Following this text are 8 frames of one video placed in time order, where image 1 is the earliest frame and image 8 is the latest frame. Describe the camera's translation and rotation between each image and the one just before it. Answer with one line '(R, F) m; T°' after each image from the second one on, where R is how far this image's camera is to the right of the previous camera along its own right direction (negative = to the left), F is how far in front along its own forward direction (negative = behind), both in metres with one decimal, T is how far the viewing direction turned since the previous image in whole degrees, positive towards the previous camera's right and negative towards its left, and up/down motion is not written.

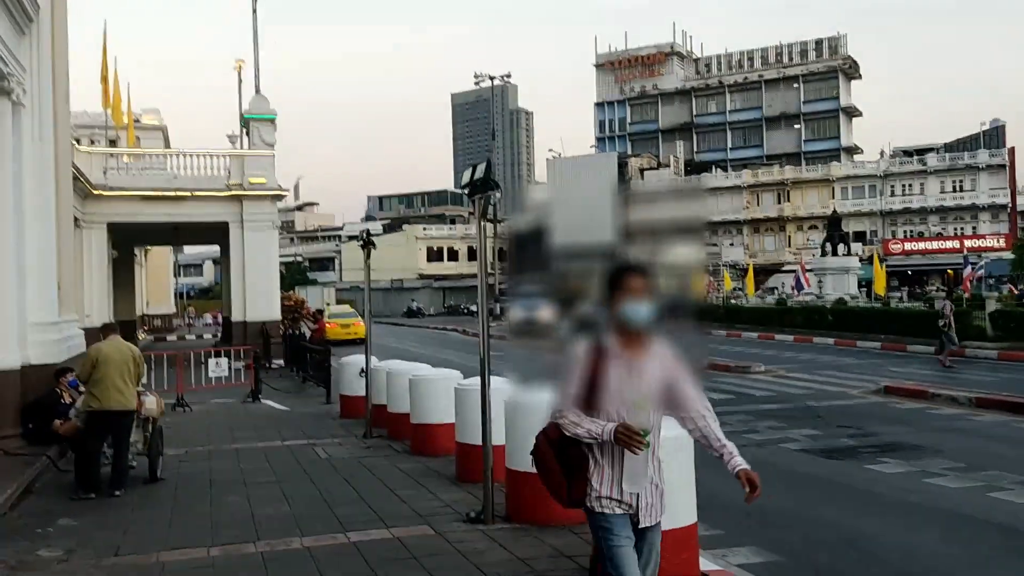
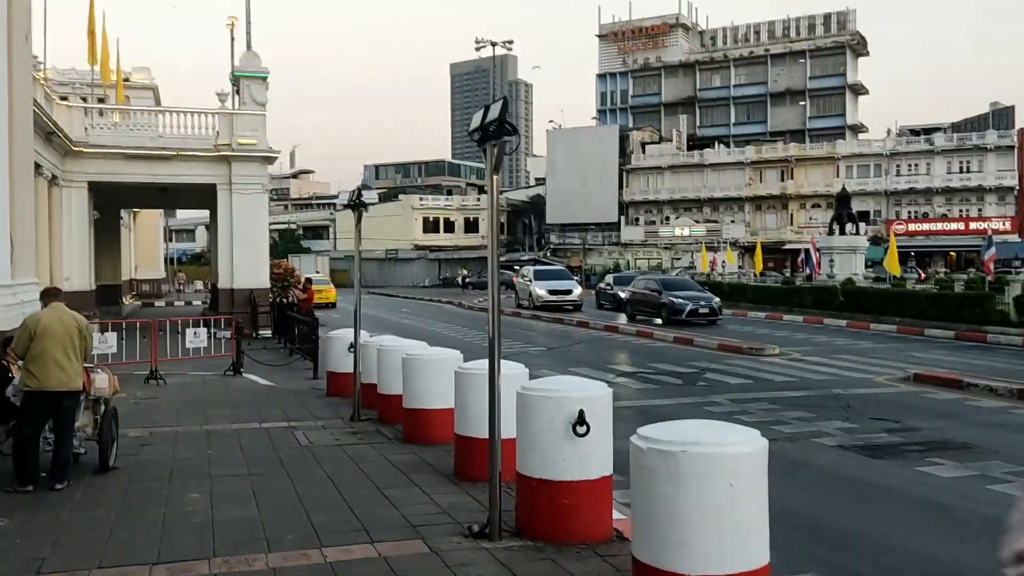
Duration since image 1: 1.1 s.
(-0.1, +1.2) m; 0°
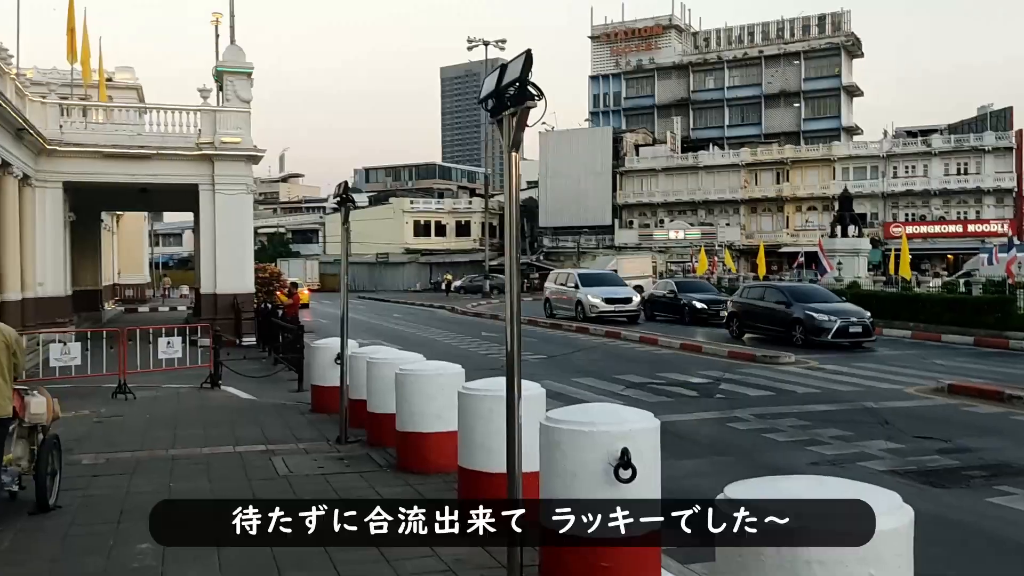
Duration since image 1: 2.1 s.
(-0.2, +1.2) m; +1°
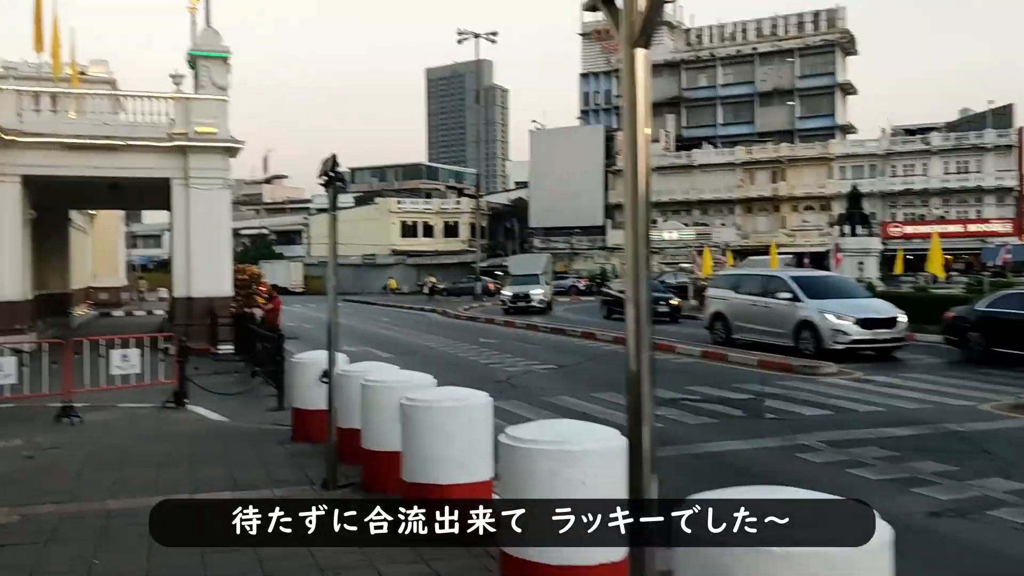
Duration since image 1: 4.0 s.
(-0.4, +2.0) m; +1°
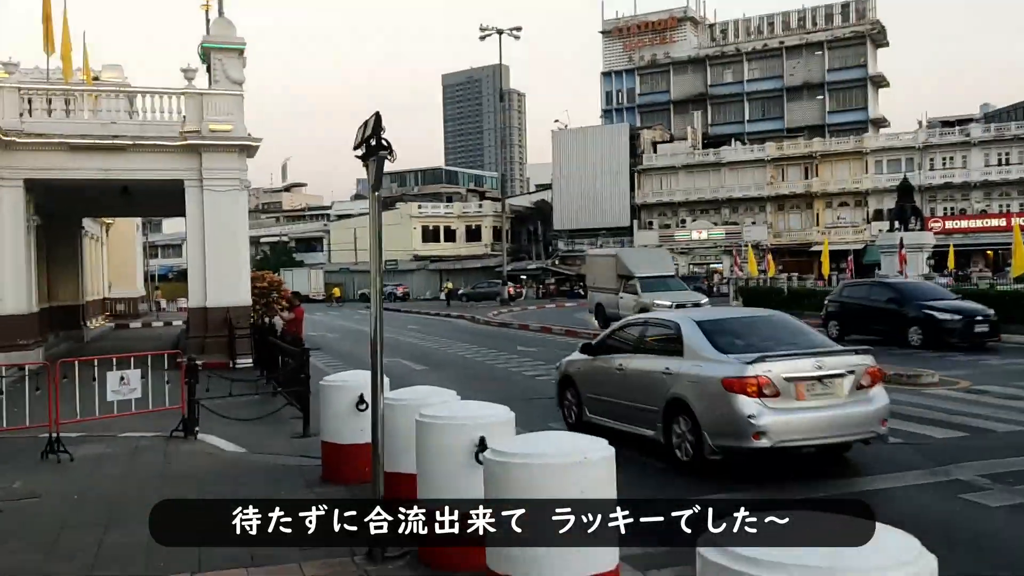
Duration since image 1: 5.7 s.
(-0.5, +1.9) m; -1°
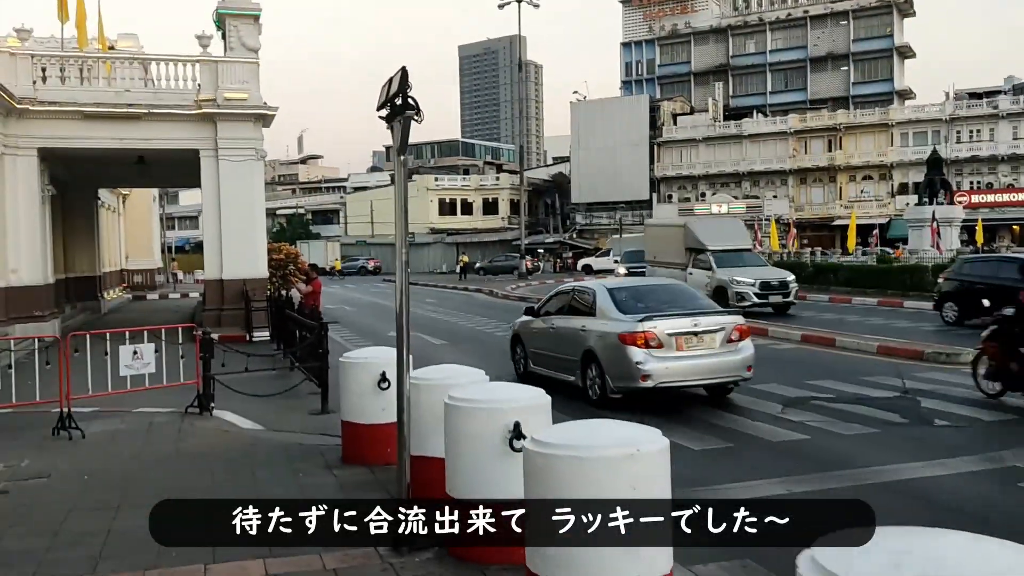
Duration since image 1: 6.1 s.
(-0.1, +0.5) m; -1°
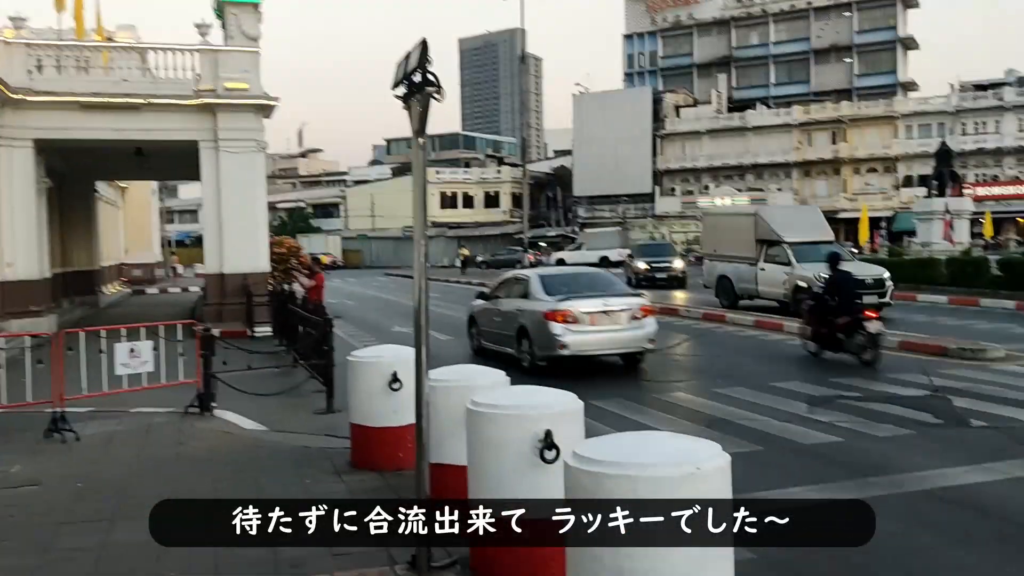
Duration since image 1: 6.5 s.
(-0.2, +0.4) m; 0°
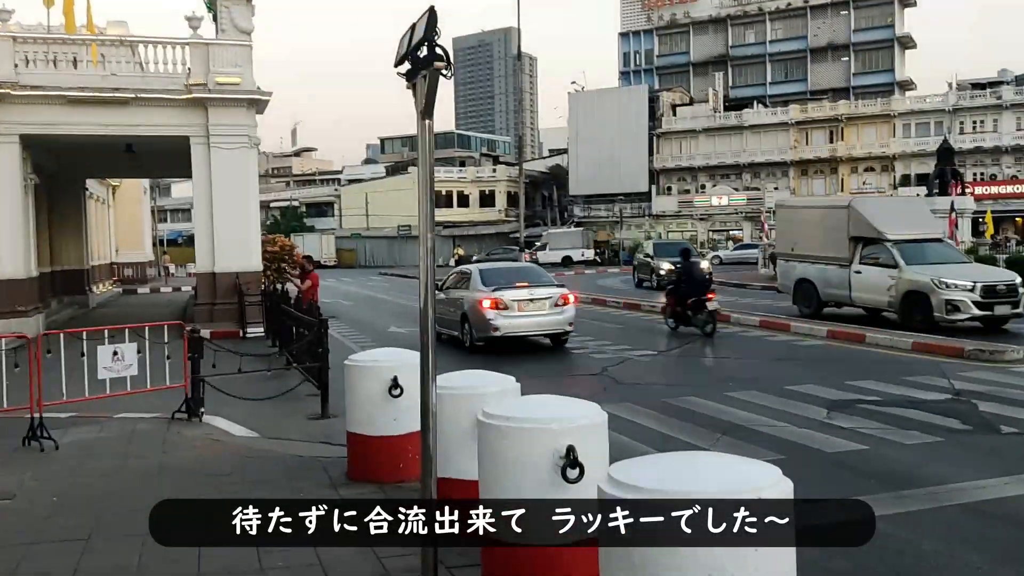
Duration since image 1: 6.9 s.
(-0.1, +0.5) m; 0°
